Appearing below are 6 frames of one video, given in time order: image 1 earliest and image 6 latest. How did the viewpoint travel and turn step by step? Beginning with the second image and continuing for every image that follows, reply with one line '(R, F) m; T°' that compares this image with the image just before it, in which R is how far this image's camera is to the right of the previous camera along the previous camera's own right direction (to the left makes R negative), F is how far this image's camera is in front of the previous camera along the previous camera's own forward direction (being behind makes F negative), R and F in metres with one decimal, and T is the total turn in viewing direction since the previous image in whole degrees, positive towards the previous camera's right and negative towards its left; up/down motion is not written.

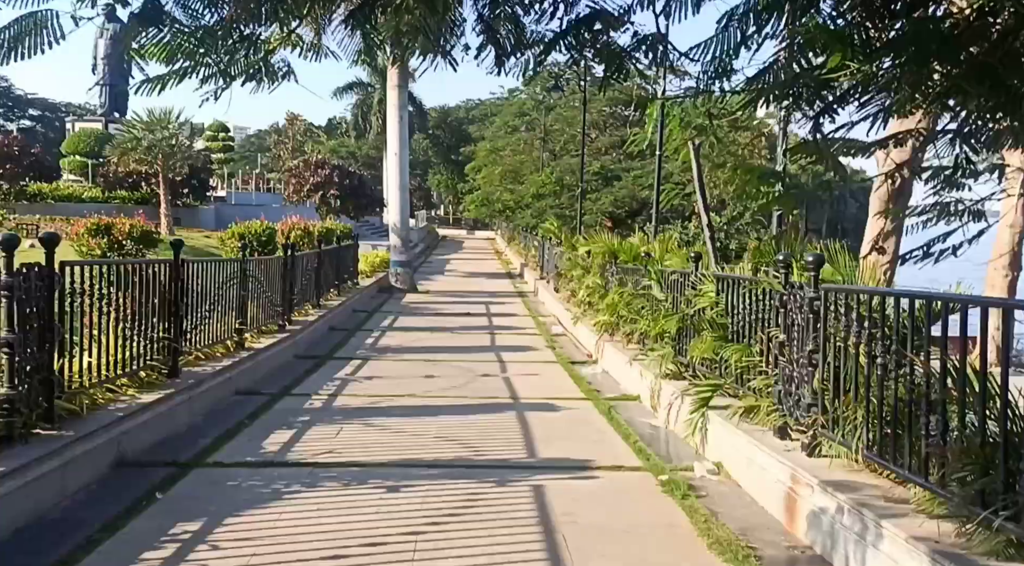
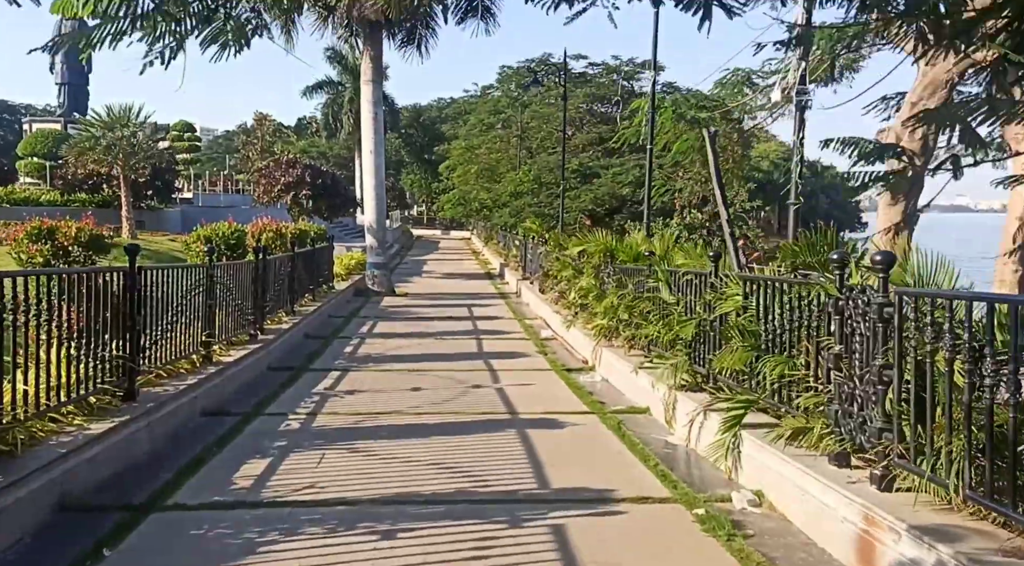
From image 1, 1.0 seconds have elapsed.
(-0.2, +0.8) m; +2°
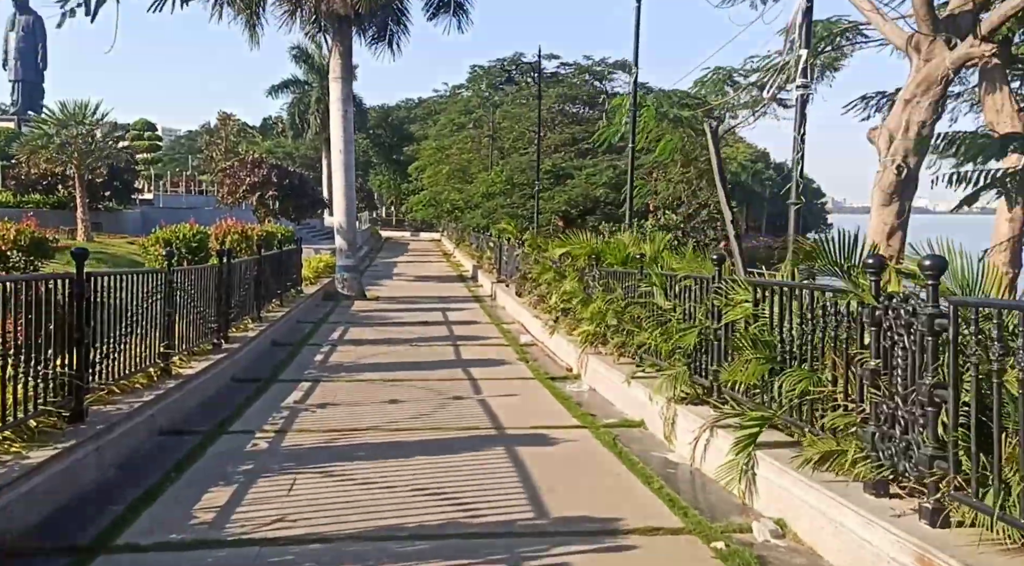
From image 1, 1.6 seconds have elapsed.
(-0.1, +0.5) m; +2°
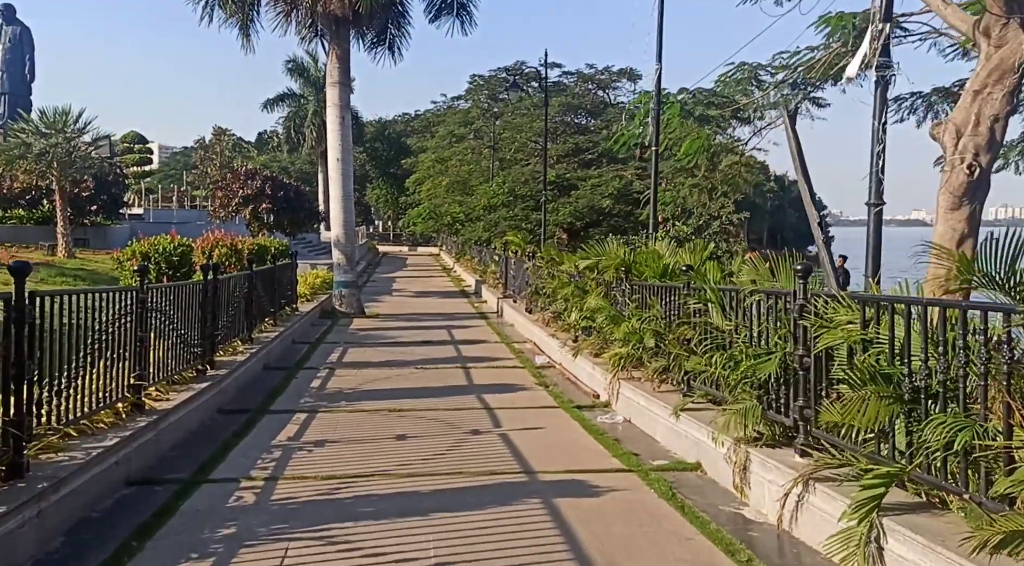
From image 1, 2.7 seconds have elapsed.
(-0.2, +1.1) m; 0°
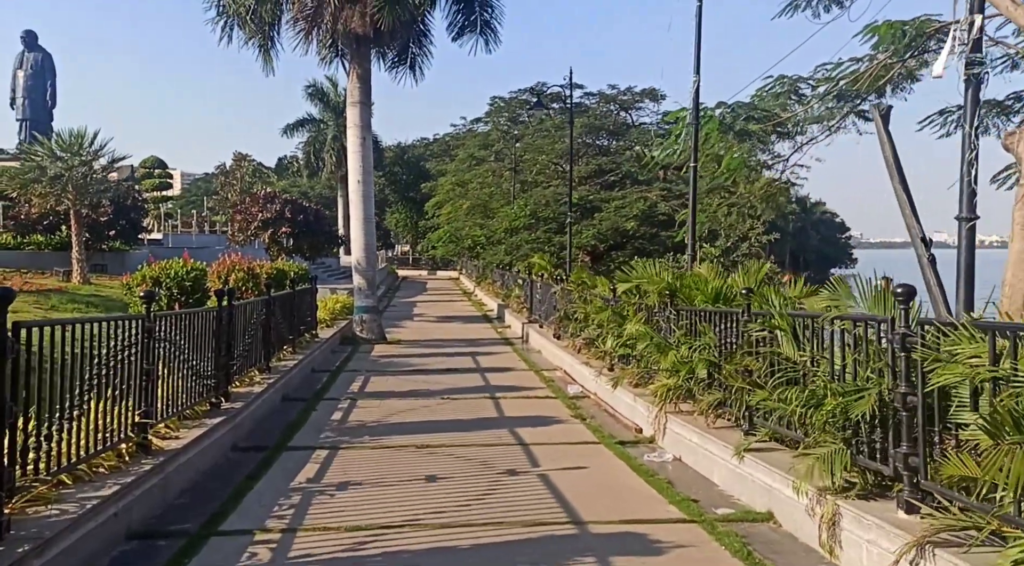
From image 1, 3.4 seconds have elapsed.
(-0.2, +0.7) m; -1°
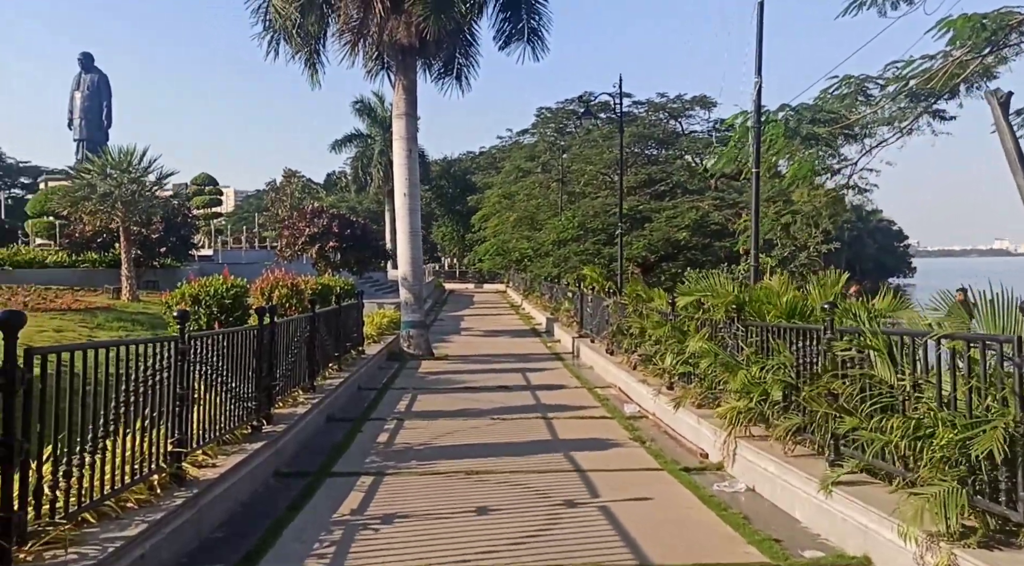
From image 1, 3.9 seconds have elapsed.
(-0.1, +0.5) m; -3°
